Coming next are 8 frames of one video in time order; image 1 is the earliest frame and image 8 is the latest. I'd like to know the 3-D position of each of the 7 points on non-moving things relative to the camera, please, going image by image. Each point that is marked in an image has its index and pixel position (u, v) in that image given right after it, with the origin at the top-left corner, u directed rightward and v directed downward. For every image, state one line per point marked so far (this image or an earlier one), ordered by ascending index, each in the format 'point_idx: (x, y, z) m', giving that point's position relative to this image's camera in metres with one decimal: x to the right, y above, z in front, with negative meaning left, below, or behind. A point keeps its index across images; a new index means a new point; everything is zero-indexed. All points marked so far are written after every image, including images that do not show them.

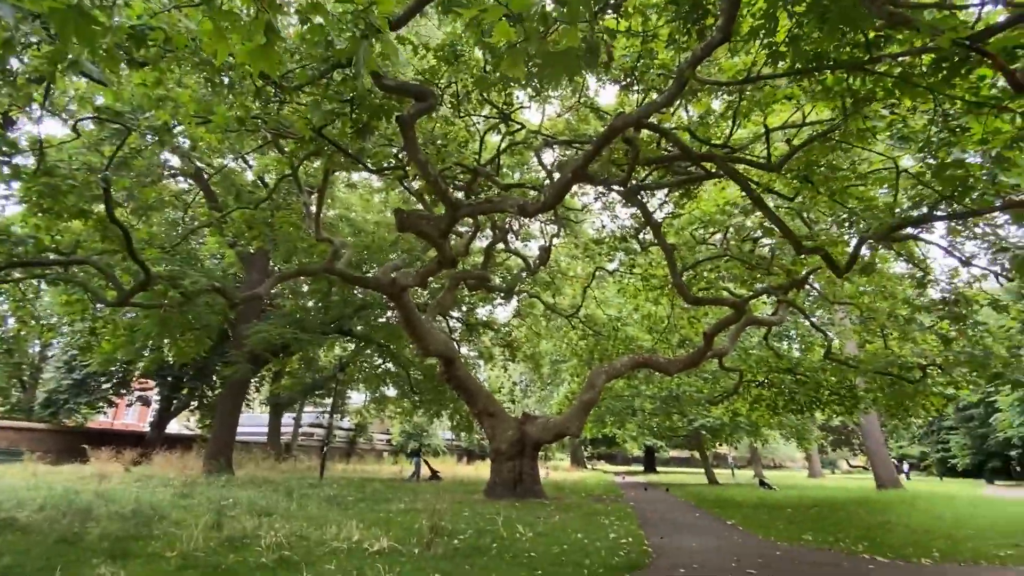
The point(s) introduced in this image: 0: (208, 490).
0: (-8.1, -5.4, +12.9) m
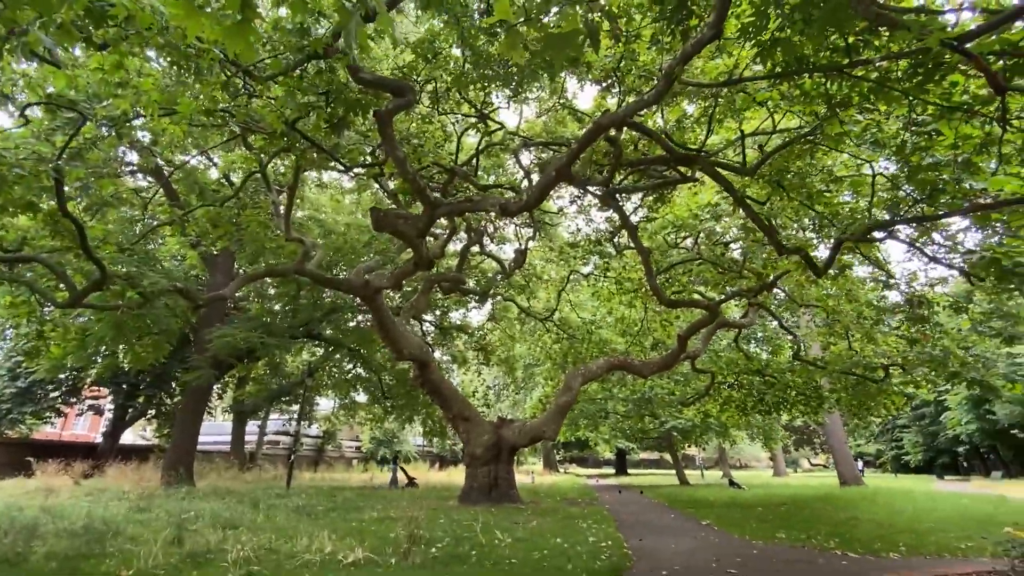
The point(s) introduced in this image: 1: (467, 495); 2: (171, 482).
0: (-8.8, -5.4, +12.3) m
1: (-1.4, -6.6, +15.4) m
2: (-12.4, -7.1, +17.7) m
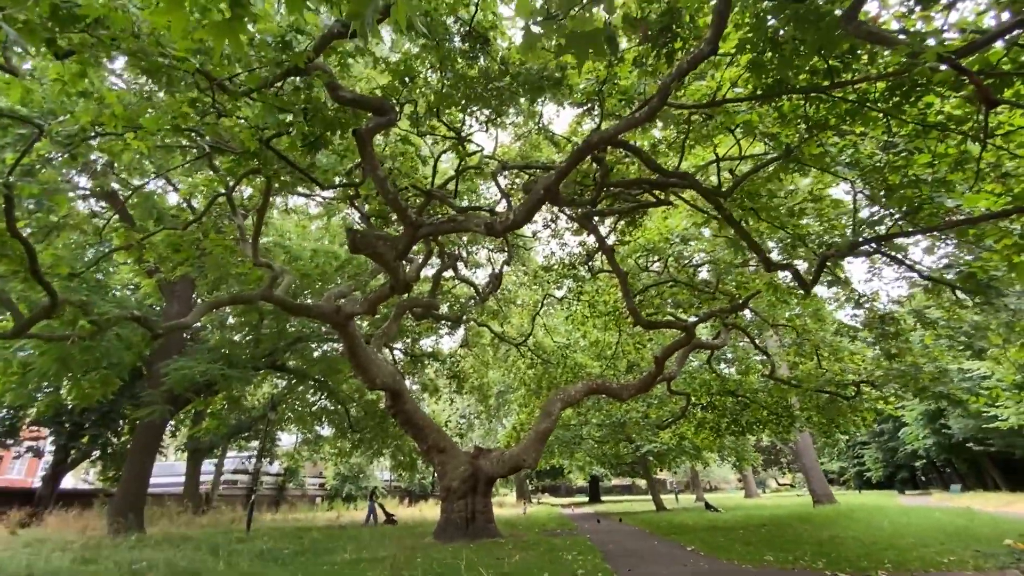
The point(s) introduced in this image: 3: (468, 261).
0: (-9.2, -6.1, +11.2) m
1: (-2.1, -7.4, +14.8) m
2: (-13.2, -8.1, +16.2) m
3: (-1.8, +1.1, +20.0) m
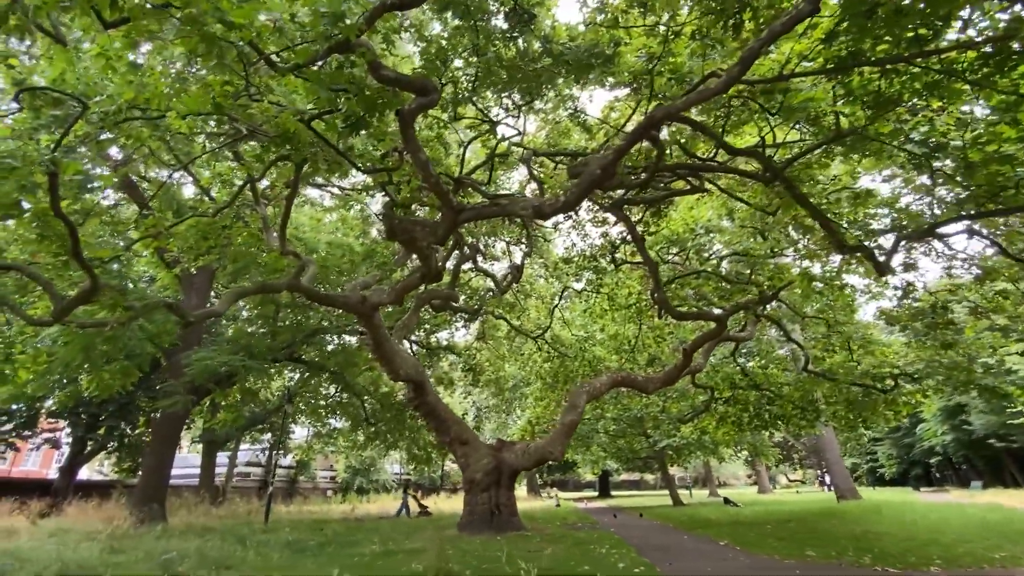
0: (-8.5, -5.9, +11.1) m
1: (-1.4, -7.1, +14.6) m
2: (-12.4, -7.8, +16.3) m
3: (-1.0, +1.4, +19.8) m
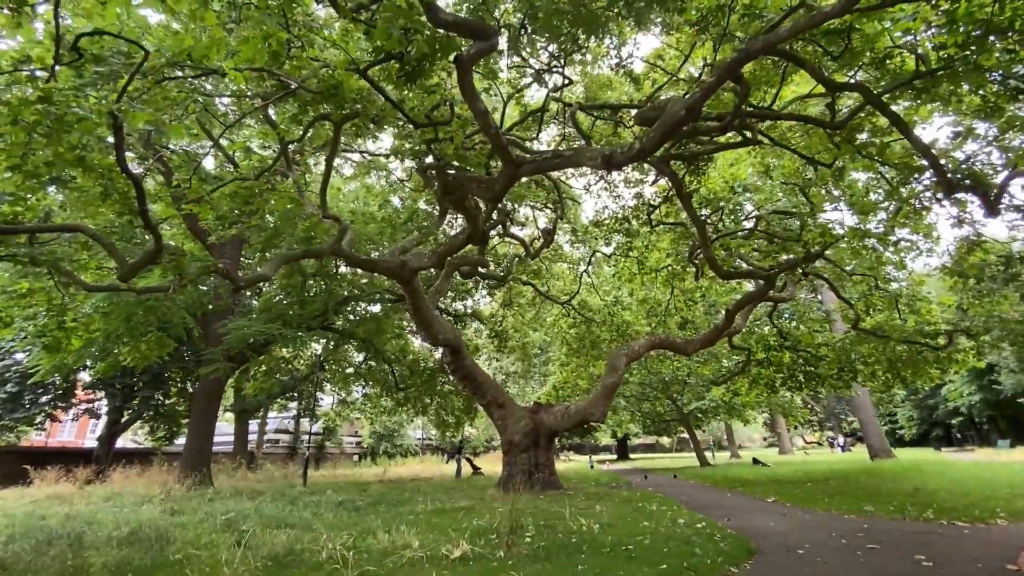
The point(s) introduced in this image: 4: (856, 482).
0: (-7.4, -5.1, +11.4) m
1: (-0.2, -6.0, +14.9) m
2: (-11.2, -6.8, +16.8) m
3: (+0.2, +2.9, +19.5) m
4: (+9.9, -5.6, +14.0) m
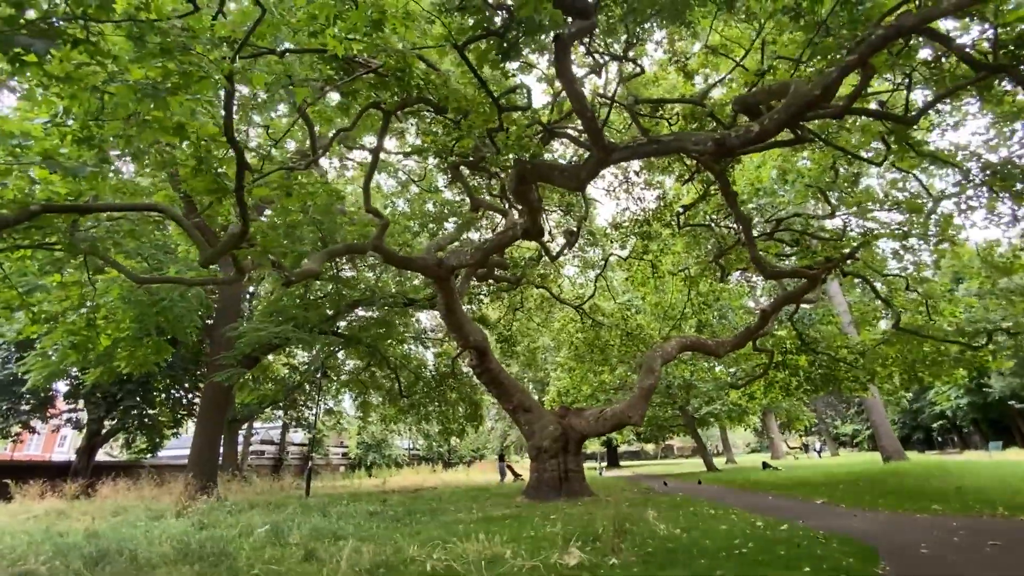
0: (-6.4, -5.0, +10.7) m
1: (+0.7, -6.0, +14.4) m
2: (-10.3, -6.8, +15.8) m
3: (+0.9, +2.8, +19.2) m
4: (+10.9, -5.7, +14.1) m
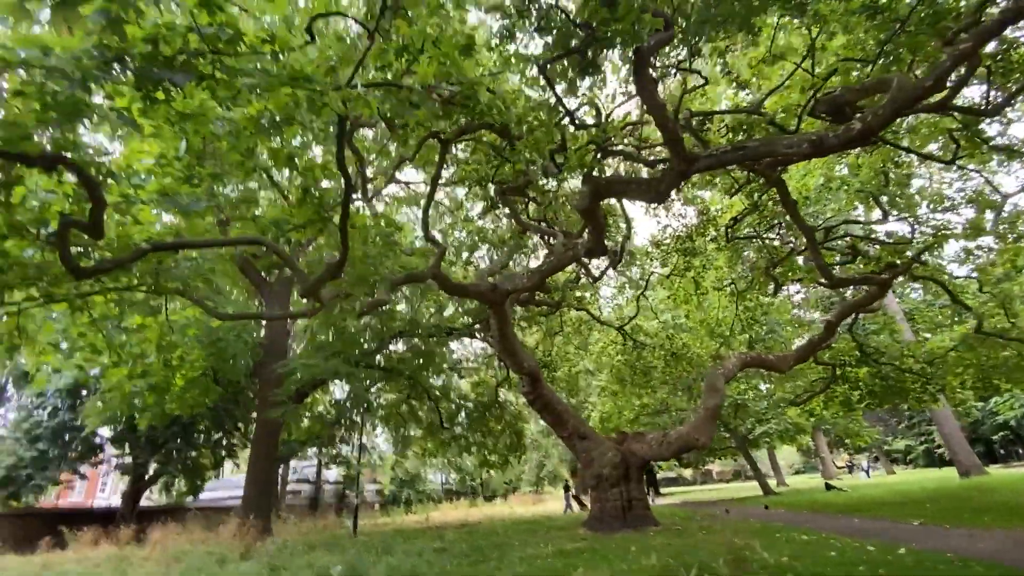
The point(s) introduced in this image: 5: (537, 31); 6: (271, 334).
0: (-4.8, -5.8, +10.4) m
1: (+2.5, -6.7, +13.8) m
2: (-8.4, -8.1, +15.6) m
3: (+2.4, +1.9, +19.1) m
4: (+12.6, -5.8, +13.1) m
5: (+0.4, +3.6, +6.7) m
6: (-9.7, -2.1, +19.3) m
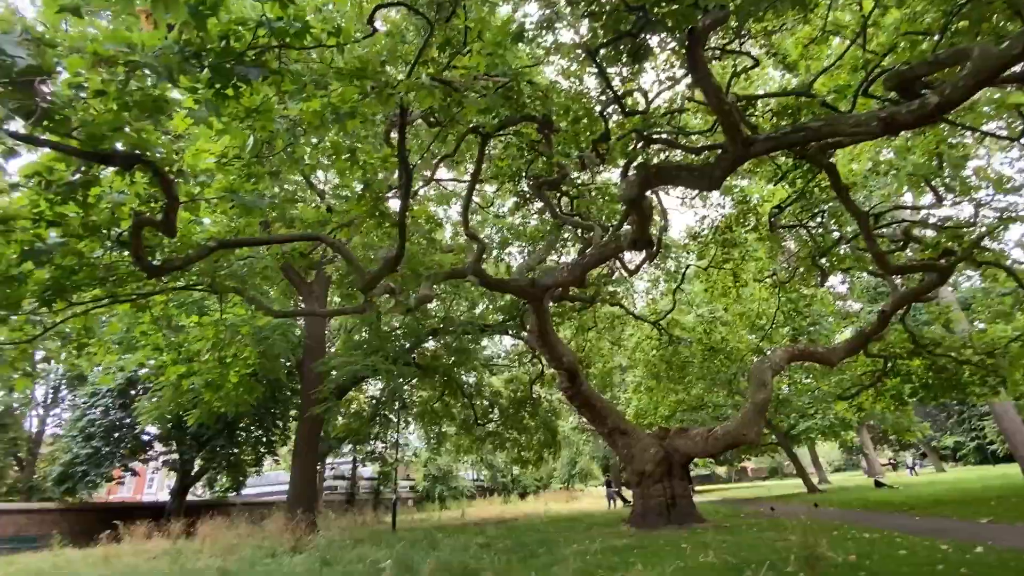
0: (-3.8, -5.8, +10.5) m
1: (+3.7, -6.5, +13.6) m
2: (-7.1, -8.1, +15.9) m
3: (+3.7, +2.1, +18.8) m
4: (+13.7, -5.4, +12.4) m
5: (+1.0, +3.7, +6.6) m
6: (-8.4, -2.1, +19.7) m
